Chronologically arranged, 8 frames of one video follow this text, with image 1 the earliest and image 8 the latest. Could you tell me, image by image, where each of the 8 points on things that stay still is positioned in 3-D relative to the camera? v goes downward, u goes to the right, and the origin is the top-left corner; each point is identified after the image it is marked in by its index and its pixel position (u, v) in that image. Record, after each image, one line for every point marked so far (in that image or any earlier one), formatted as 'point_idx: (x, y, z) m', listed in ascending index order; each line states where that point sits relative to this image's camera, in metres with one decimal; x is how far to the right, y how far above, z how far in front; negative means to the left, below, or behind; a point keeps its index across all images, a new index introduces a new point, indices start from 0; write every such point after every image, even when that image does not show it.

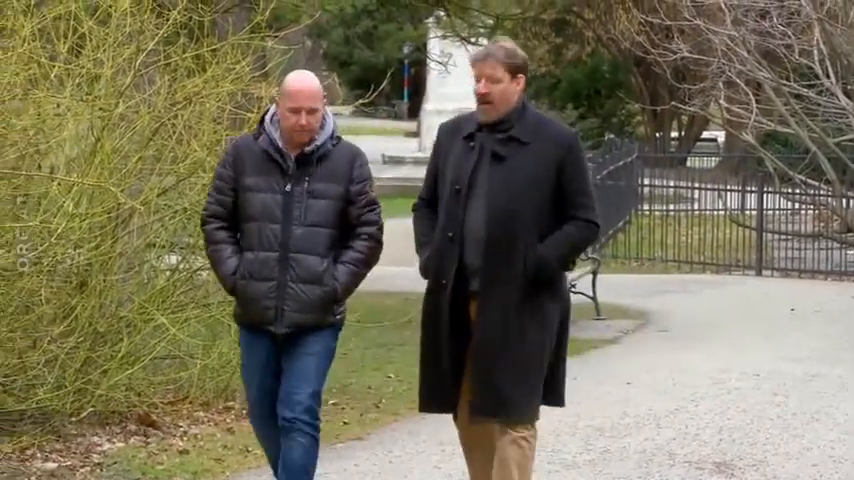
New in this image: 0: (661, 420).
0: (+0.6, -0.5, +6.6) m
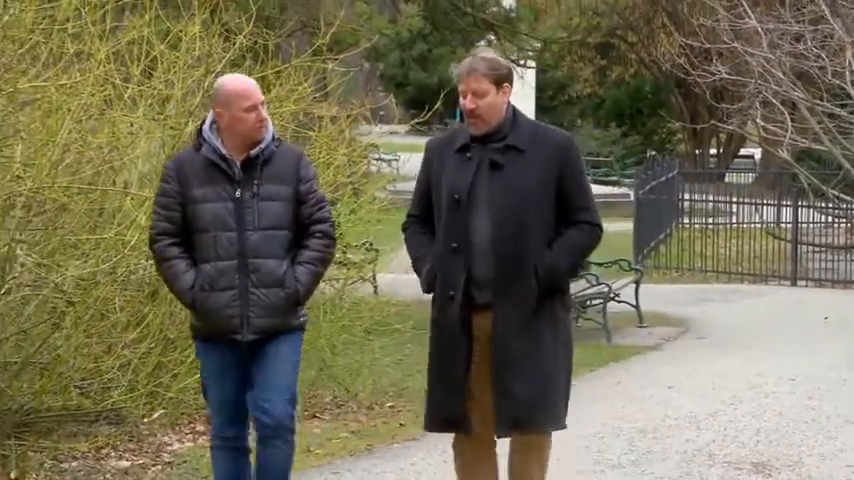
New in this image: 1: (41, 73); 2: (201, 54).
0: (+0.8, -0.5, +6.9) m
1: (-1.0, +0.4, +6.1) m
2: (-0.7, +0.5, +7.1) m
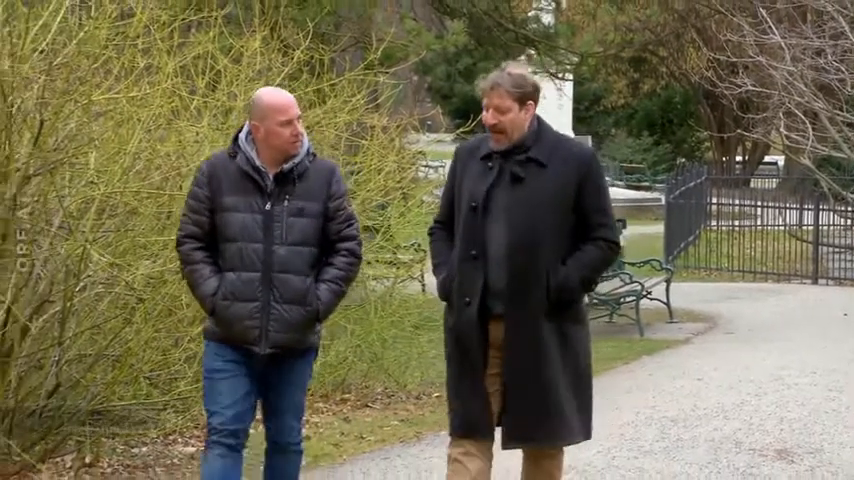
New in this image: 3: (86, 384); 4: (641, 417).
0: (+0.9, -0.5, +7.4) m
1: (-0.8, +0.4, +6.6) m
2: (-0.5, +0.5, +7.6) m
3: (-0.9, -0.4, +6.6) m
4: (+0.6, -0.5, +7.4) m
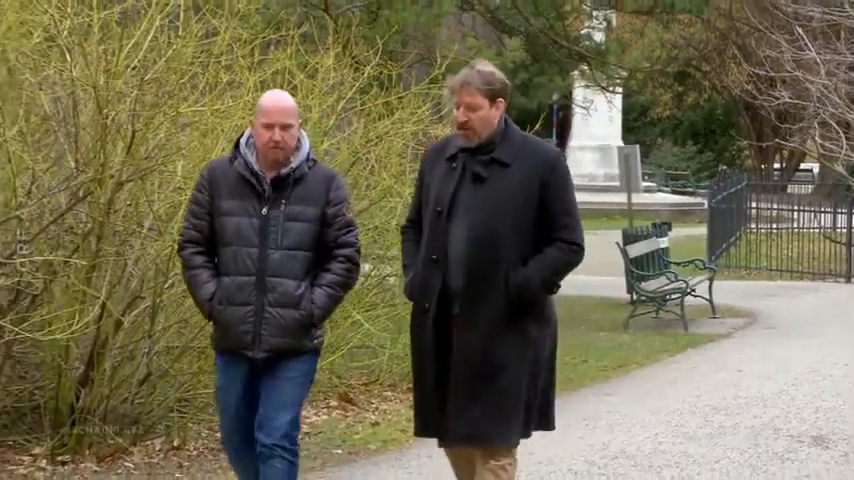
0: (+1.1, -0.5, +7.9) m
1: (-0.7, +0.4, +7.2) m
2: (-0.3, +0.5, +8.2) m
3: (-0.7, -0.4, +7.2) m
4: (+0.8, -0.5, +8.0) m
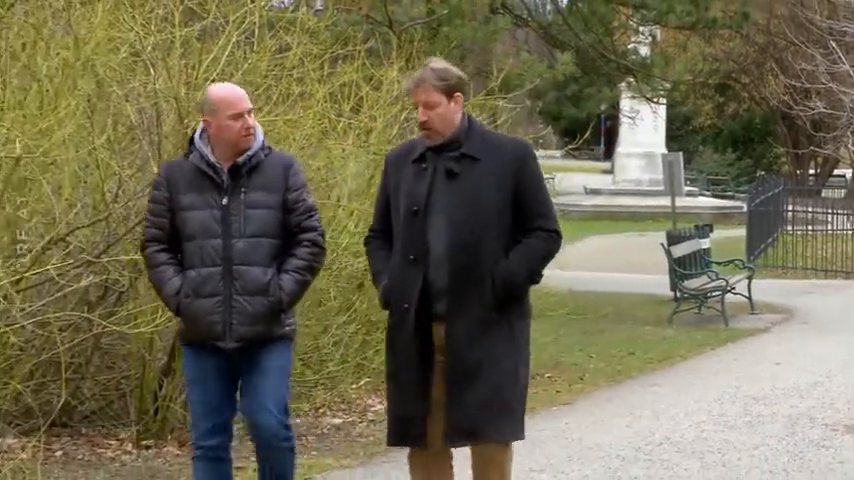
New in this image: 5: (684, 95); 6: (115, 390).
0: (+1.3, -0.5, +8.4) m
1: (-0.5, +0.4, +7.7) m
2: (-0.1, +0.5, +8.7) m
3: (-0.6, -0.4, +7.8) m
4: (+1.0, -0.5, +8.5) m
5: (+1.8, +1.0, +16.6) m
6: (-1.0, -0.5, +7.7) m
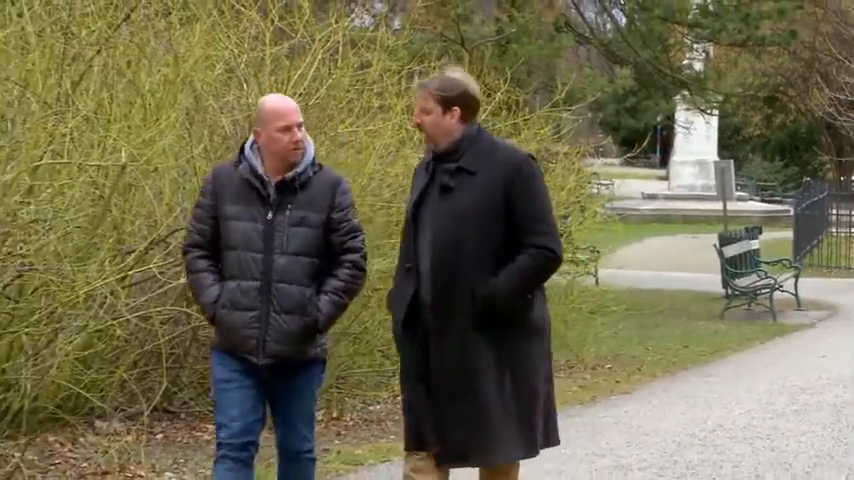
0: (+1.6, -0.5, +9.1) m
1: (-0.2, +0.4, +8.4) m
2: (+0.2, +0.5, +9.4) m
3: (-0.3, -0.4, +8.4) m
4: (+1.3, -0.5, +9.1) m
5: (+2.3, +0.9, +17.2) m
6: (-0.7, -0.5, +8.4) m
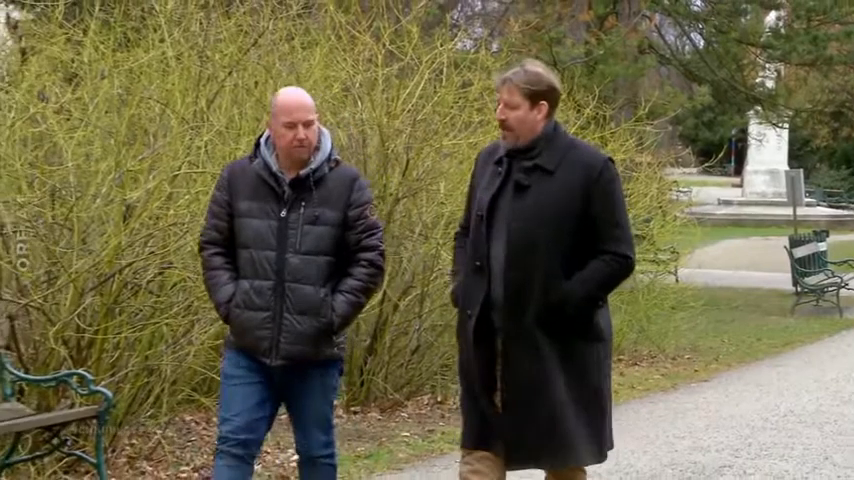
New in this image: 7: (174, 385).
0: (+2.0, -0.5, +9.9) m
1: (+0.1, +0.4, +9.3) m
2: (+0.6, +0.5, +10.2) m
3: (0.0, -0.4, +9.3) m
4: (+1.7, -0.6, +9.9) m
5: (+3.0, +0.9, +18.0) m
6: (-0.4, -0.5, +9.3) m
7: (-0.9, -0.5, +8.3) m
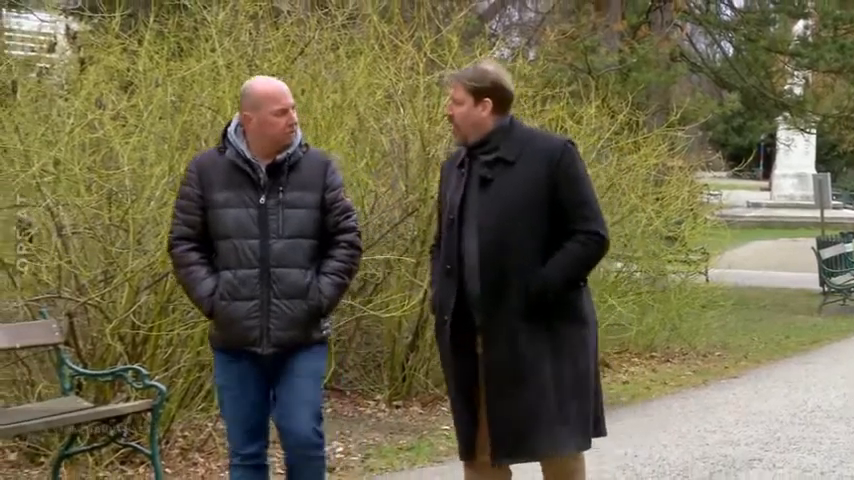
0: (+2.1, -0.6, +10.2) m
1: (+0.3, +0.4, +9.6) m
2: (+0.7, +0.5, +10.6) m
3: (+0.2, -0.4, +9.7) m
4: (+1.9, -0.6, +10.3) m
5: (+3.3, +0.9, +18.3) m
6: (-0.2, -0.5, +9.7) m
7: (-0.7, -0.5, +8.7) m
